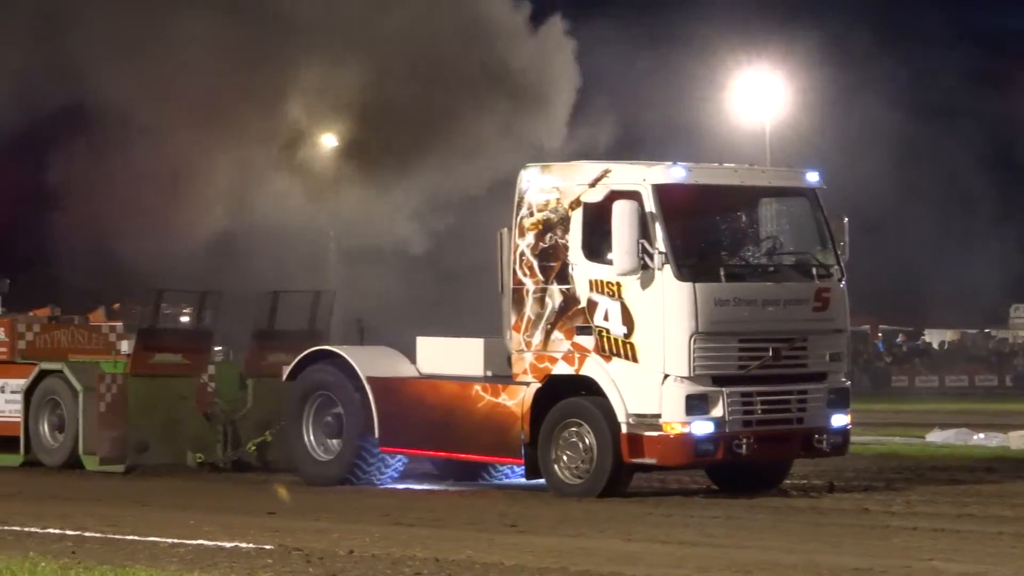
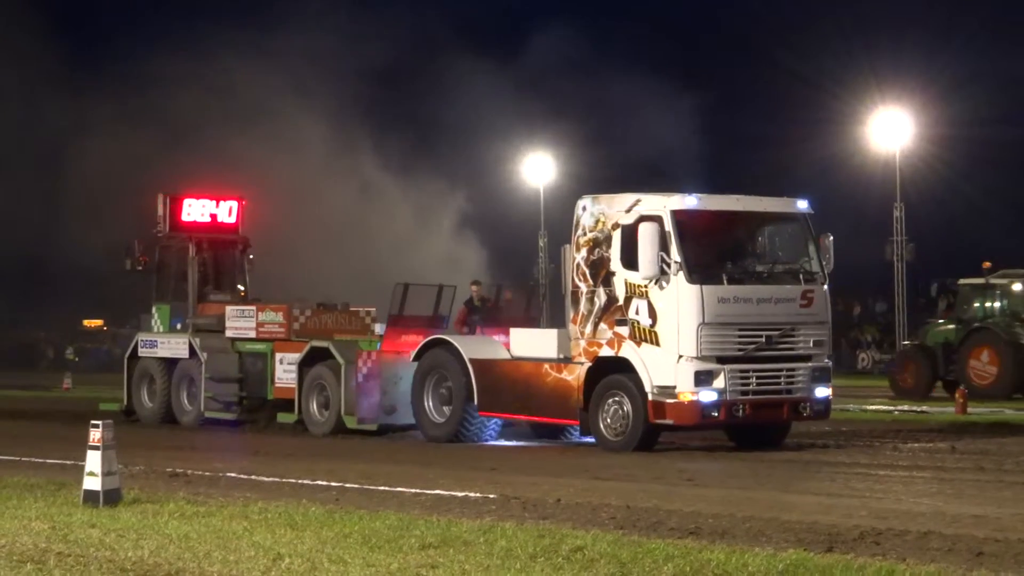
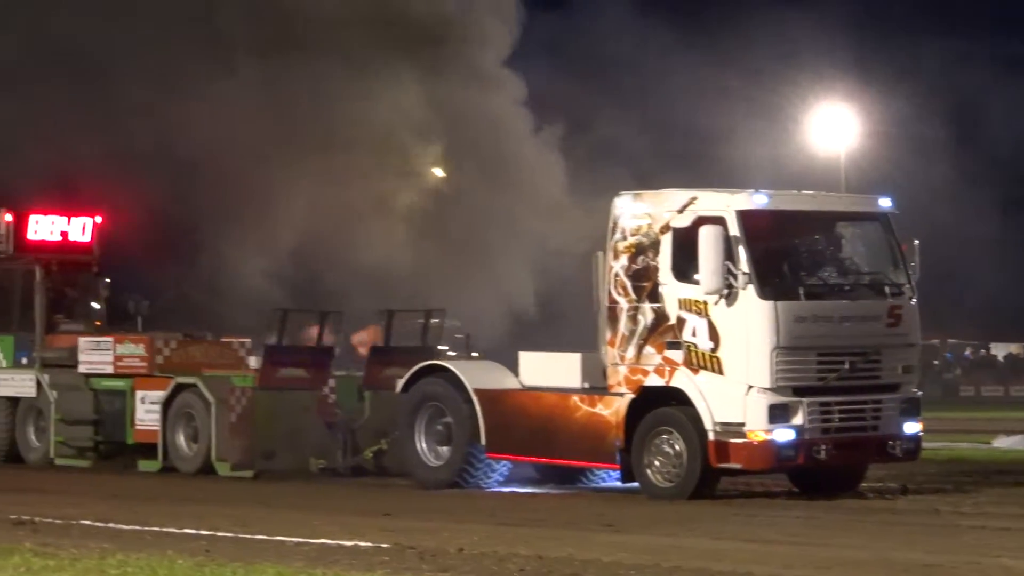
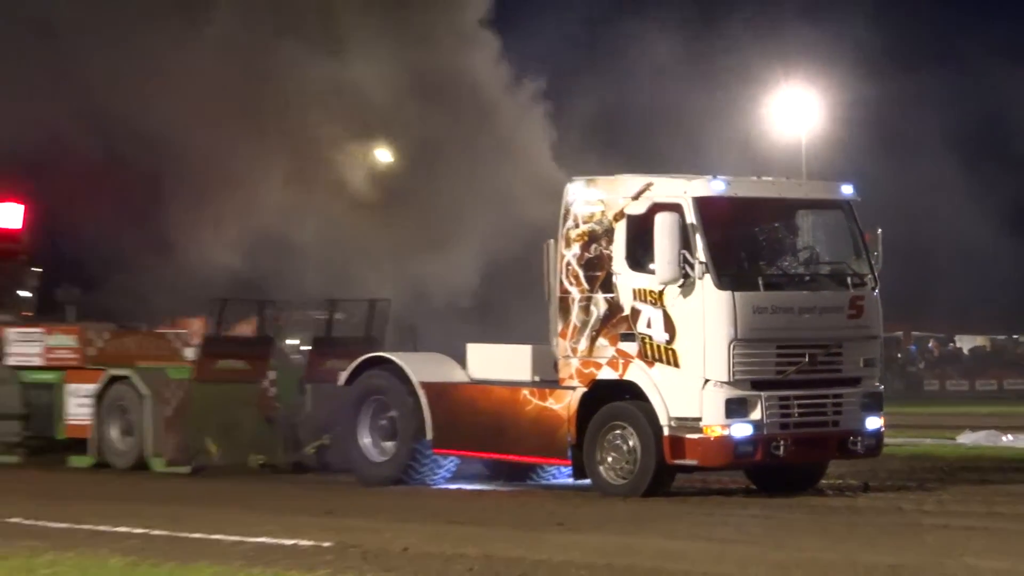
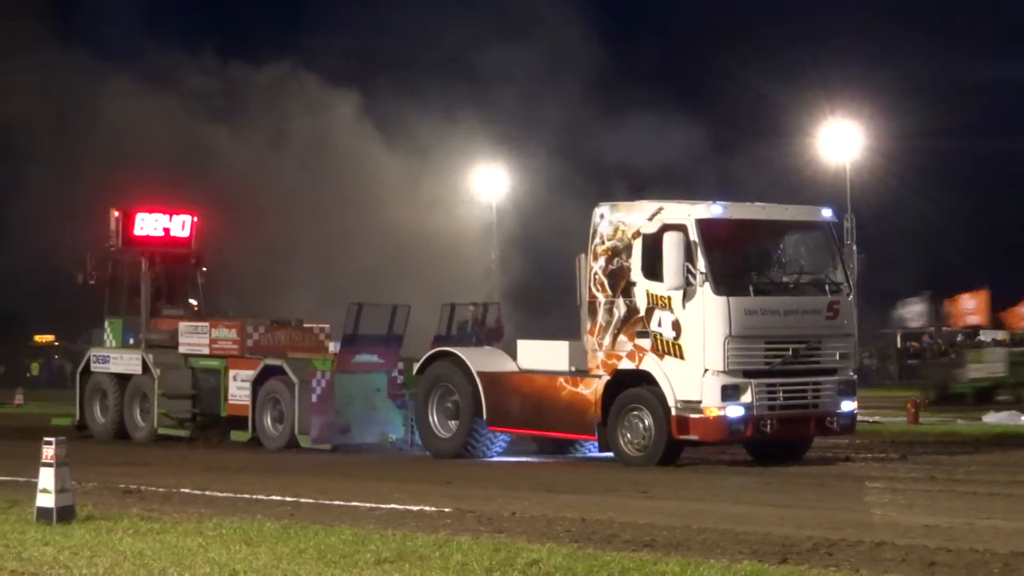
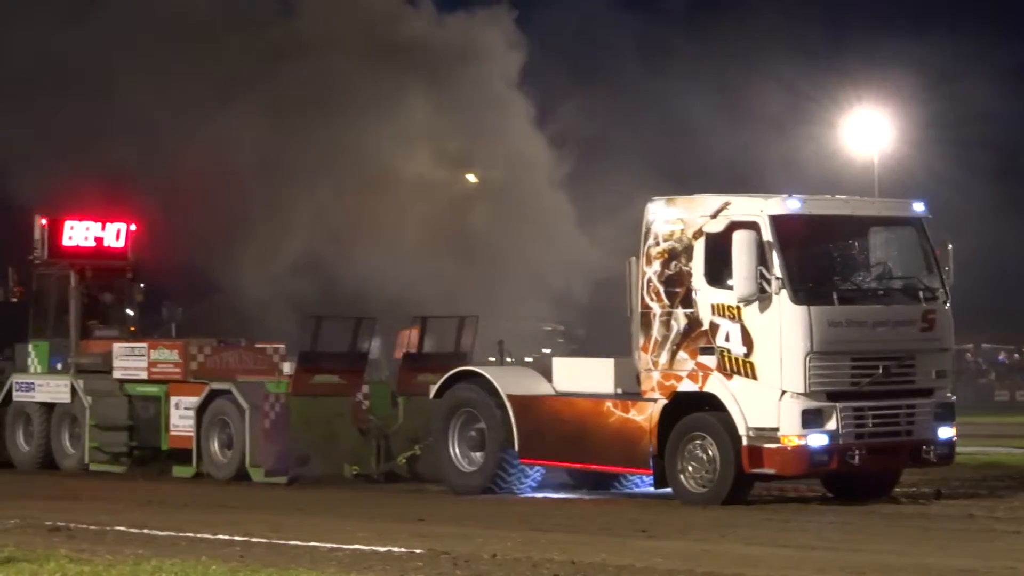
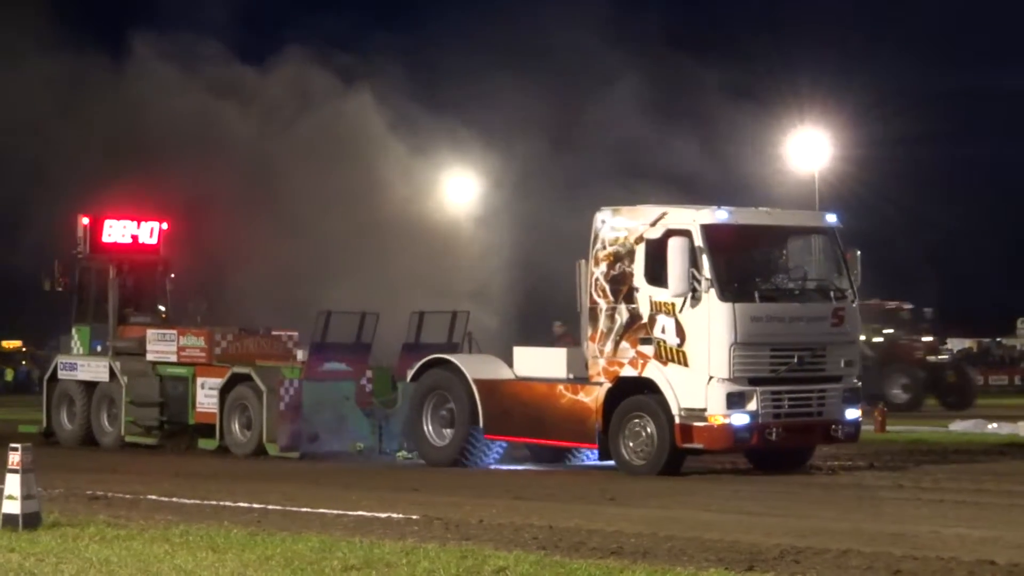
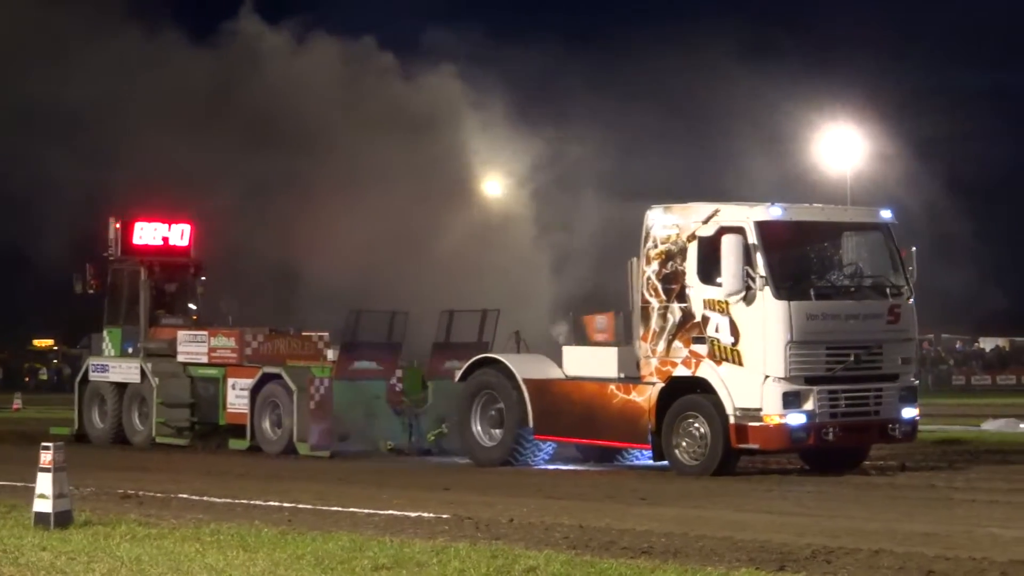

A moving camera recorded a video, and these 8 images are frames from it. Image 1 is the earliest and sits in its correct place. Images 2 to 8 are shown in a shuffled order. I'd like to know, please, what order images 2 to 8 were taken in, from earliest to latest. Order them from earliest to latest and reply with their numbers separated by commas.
4, 3, 6, 8, 7, 5, 2
